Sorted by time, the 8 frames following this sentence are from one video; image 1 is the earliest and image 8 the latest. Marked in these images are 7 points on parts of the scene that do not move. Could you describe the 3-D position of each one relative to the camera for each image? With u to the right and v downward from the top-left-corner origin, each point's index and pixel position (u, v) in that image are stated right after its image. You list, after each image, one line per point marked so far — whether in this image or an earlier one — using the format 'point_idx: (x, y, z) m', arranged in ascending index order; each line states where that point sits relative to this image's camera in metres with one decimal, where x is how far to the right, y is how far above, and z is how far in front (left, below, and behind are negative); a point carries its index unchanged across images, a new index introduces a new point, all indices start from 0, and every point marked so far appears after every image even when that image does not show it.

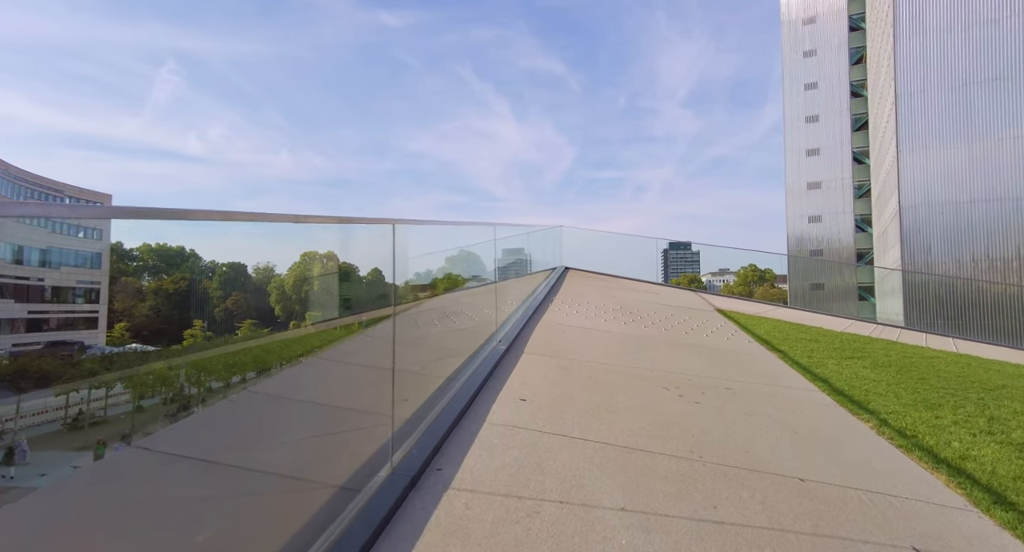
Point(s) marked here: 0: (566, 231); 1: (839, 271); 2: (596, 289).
0: (+1.7, +1.5, +14.8) m
1: (+9.1, +0.2, +12.9) m
2: (+1.9, -0.4, +10.5) m
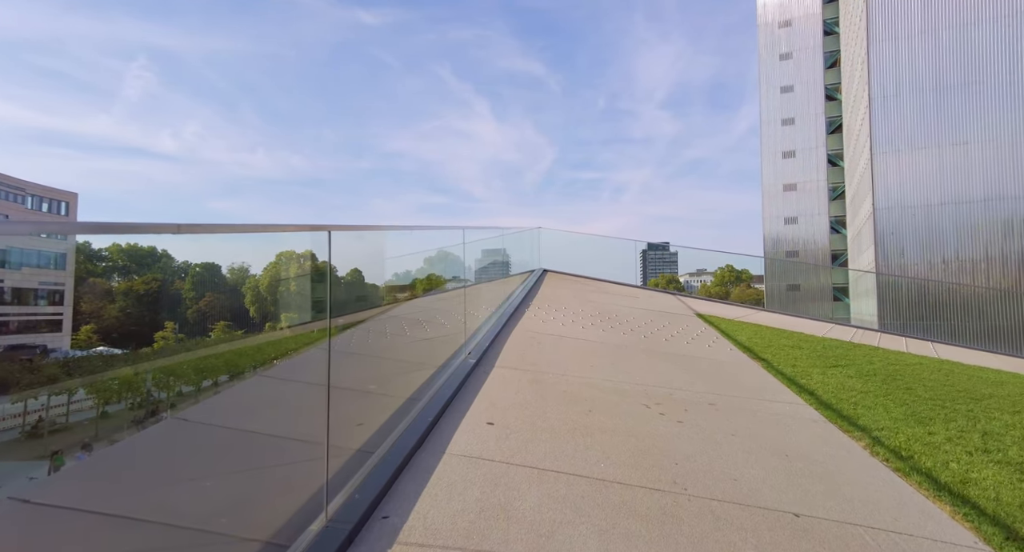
0: (+1.0, +1.4, +14.7) m
1: (+8.6, +0.1, +13.0) m
2: (+1.4, -0.5, +10.3) m
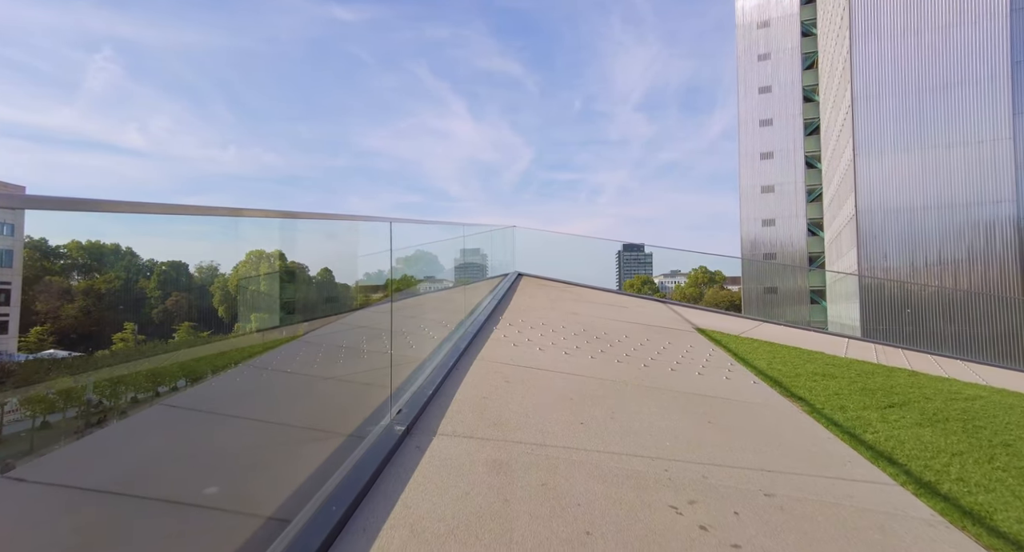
0: (+0.3, +1.4, +13.8) m
1: (+7.8, 0.0, +12.6) m
2: (+0.8, -0.6, +9.6) m
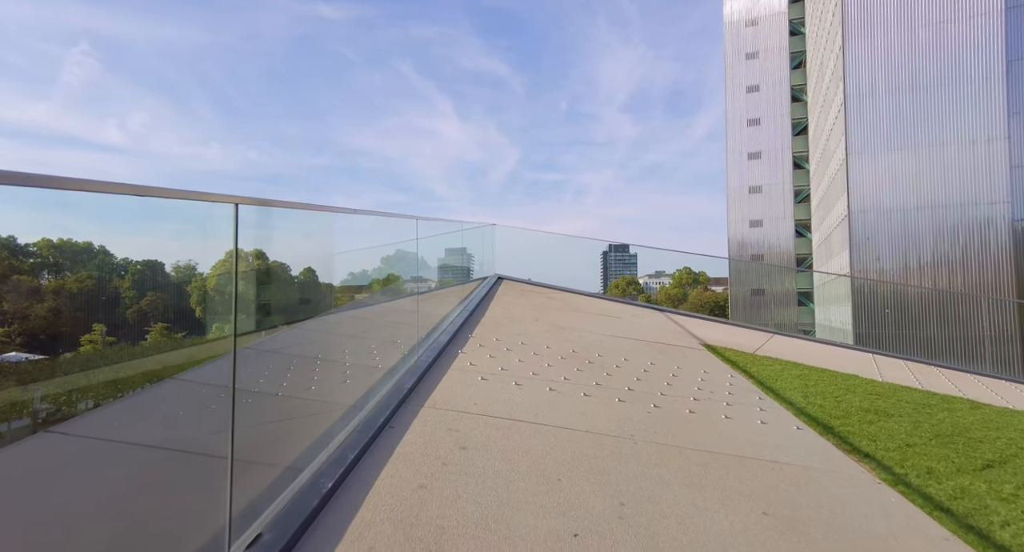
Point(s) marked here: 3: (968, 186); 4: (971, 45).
0: (-0.3, +1.3, +13.1) m
1: (+7.4, -0.1, +12.1) m
2: (+0.5, -0.6, +8.8) m
3: (+13.1, +2.6, +12.9) m
4: (+13.1, +6.8, +13.2) m
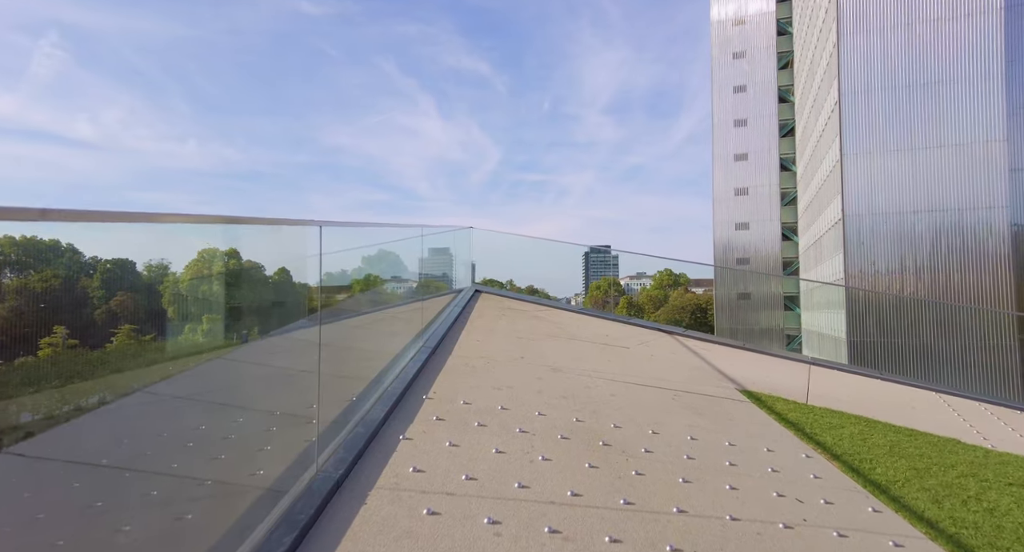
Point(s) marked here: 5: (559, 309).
0: (-0.8, +1.1, +12.1) m
1: (+6.9, -0.2, +11.4) m
2: (+0.1, -0.8, +7.9) m
3: (+12.6, +2.4, +12.5) m
4: (+12.6, +6.6, +12.7) m
5: (+1.2, -0.7, +11.3) m
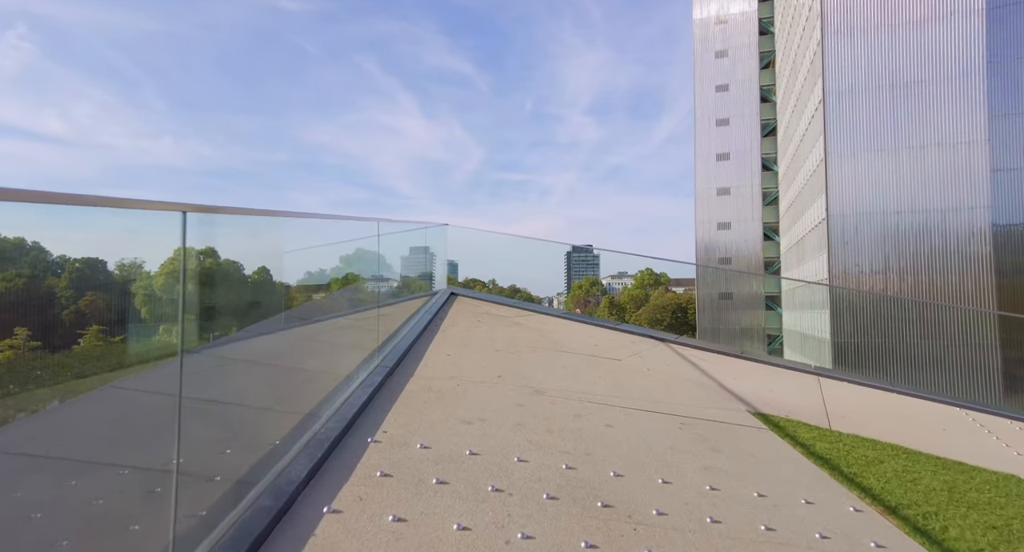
0: (-1.1, +1.2, +11.8) m
1: (+6.6, -0.2, +11.4) m
2: (0.0, -0.7, +7.6) m
3: (+12.2, +2.4, +12.7) m
4: (+12.3, +6.6, +12.9) m
5: (+0.9, -0.7, +11.0) m
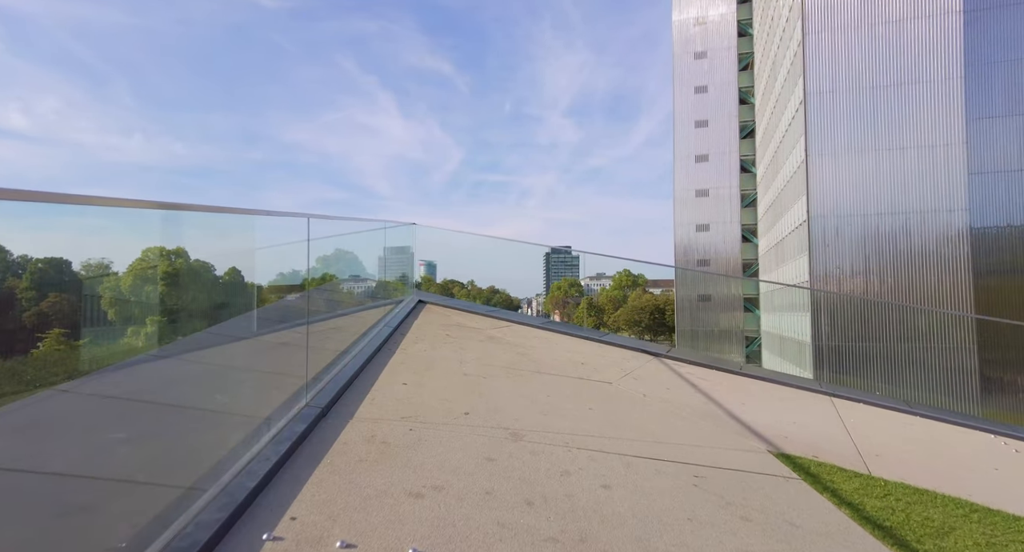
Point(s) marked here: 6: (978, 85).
0: (-1.5, +1.2, +11.5) m
1: (+6.2, -0.2, +11.4) m
2: (-0.2, -0.7, +7.3) m
3: (+11.8, +2.4, +13.0) m
4: (+11.9, +6.6, +13.2) m
5: (+0.6, -0.7, +10.8) m
6: (+13.0, +5.3, +12.7) m
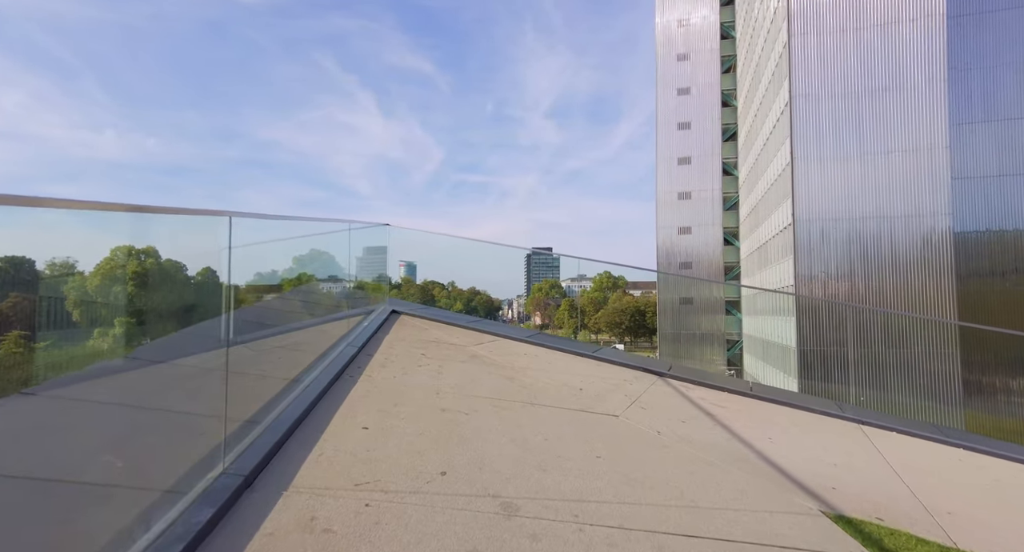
0: (-1.7, +1.1, +11.2) m
1: (+6.0, -0.3, +11.4) m
2: (-0.3, -0.7, +7.1) m
3: (+11.5, +2.3, +13.2) m
4: (+11.5, +6.5, +13.4) m
5: (+0.3, -0.8, +10.5) m
6: (+12.7, +5.2, +13.0) m
